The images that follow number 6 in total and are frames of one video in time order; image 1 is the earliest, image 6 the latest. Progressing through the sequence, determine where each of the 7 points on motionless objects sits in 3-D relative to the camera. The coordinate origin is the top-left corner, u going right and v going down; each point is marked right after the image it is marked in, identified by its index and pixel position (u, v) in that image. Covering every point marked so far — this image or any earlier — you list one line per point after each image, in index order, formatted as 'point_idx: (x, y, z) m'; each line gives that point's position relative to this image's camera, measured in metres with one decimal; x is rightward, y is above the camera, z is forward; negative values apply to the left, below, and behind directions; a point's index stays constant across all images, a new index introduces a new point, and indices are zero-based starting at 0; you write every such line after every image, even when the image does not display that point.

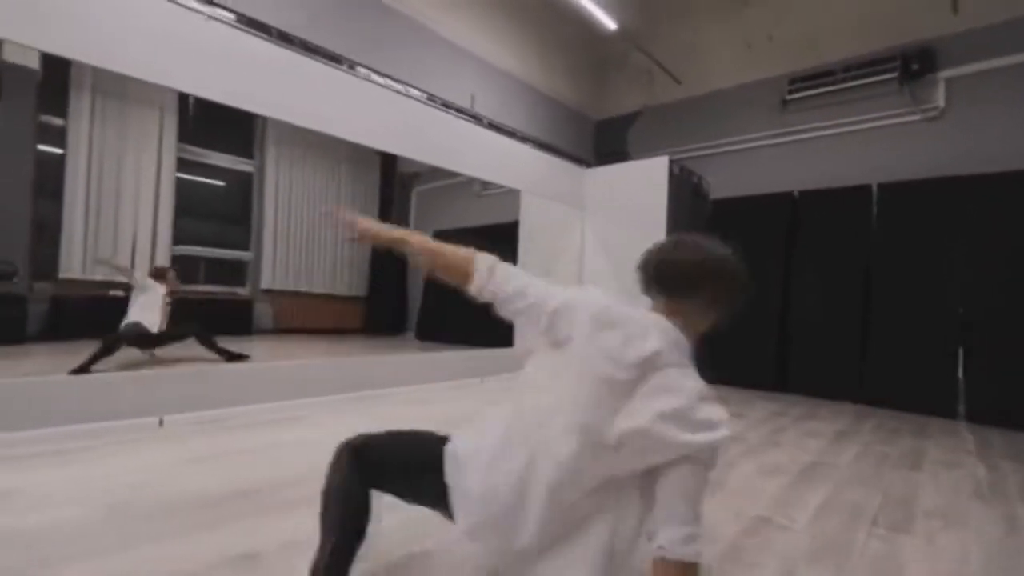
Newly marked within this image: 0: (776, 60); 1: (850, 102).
0: (+3.1, +2.5, +5.4) m
1: (+3.5, +1.9, +5.0) m
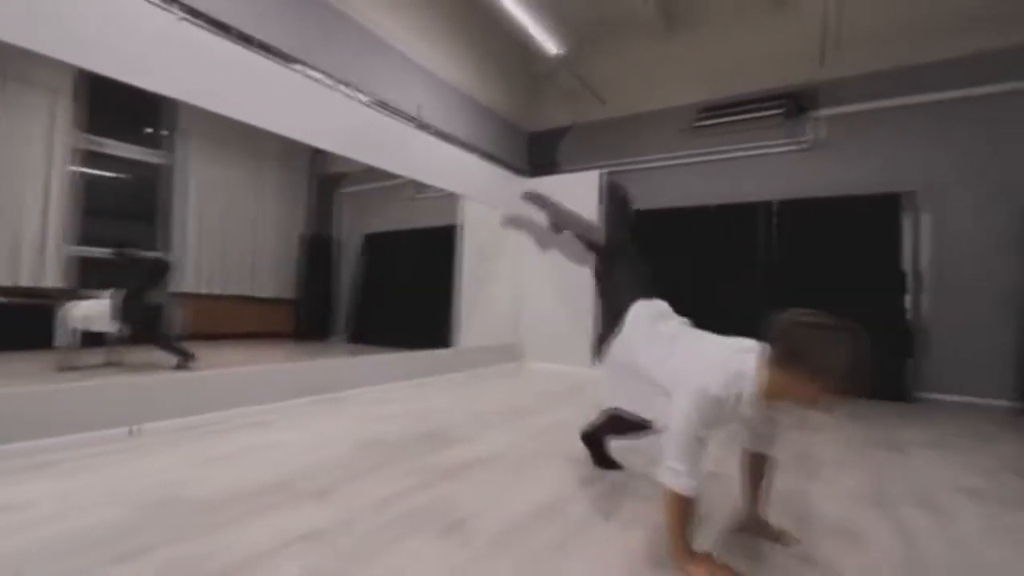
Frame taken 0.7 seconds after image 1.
0: (+2.3, +2.5, +6.2) m
1: (+2.8, +1.9, +5.9) m
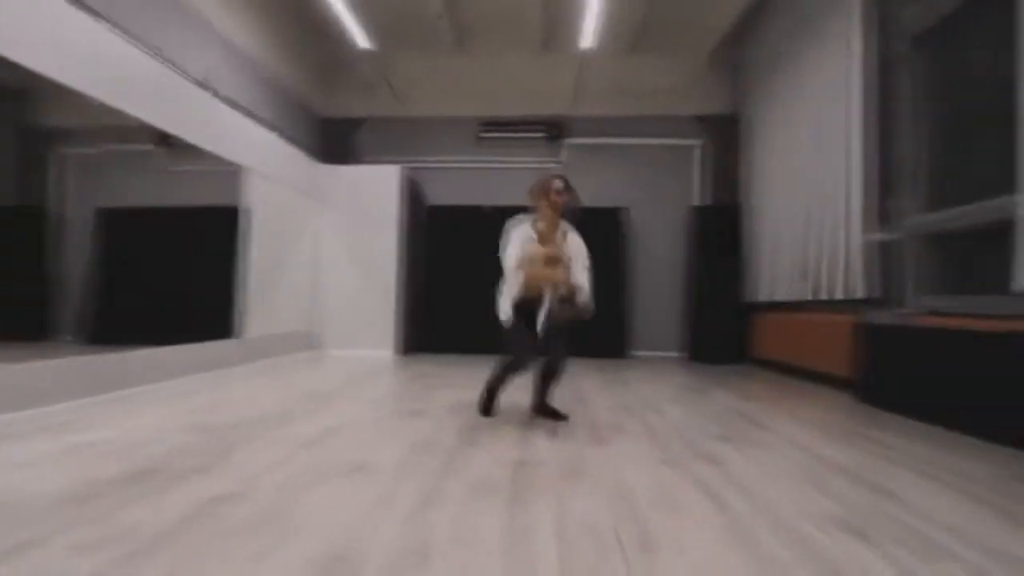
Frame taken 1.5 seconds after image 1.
0: (-0.5, +2.7, +7.1) m
1: (+0.1, +2.1, +7.1) m
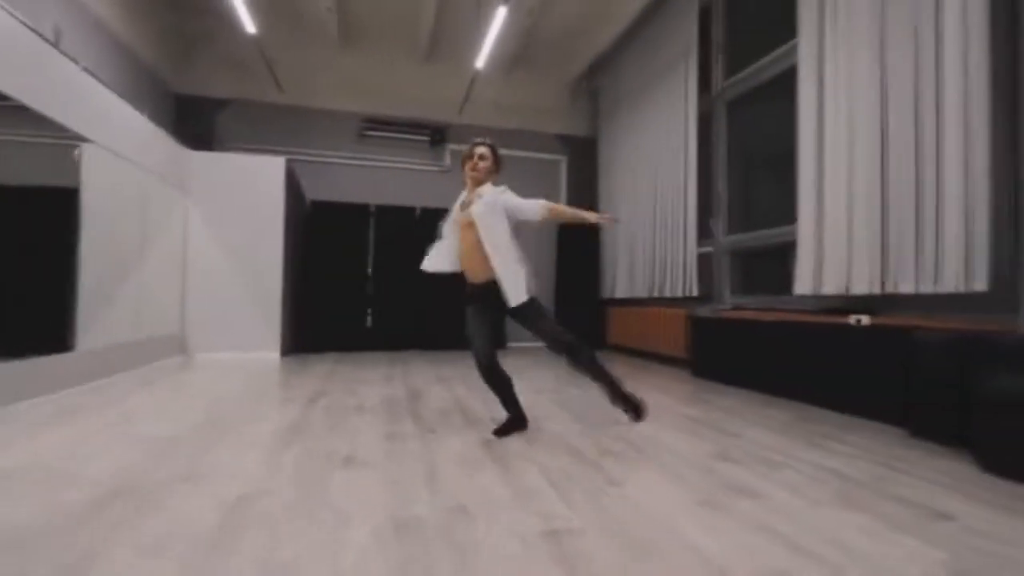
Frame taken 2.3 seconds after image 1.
0: (-2.2, +2.7, +7.1) m
1: (-1.7, +2.1, +7.3) m
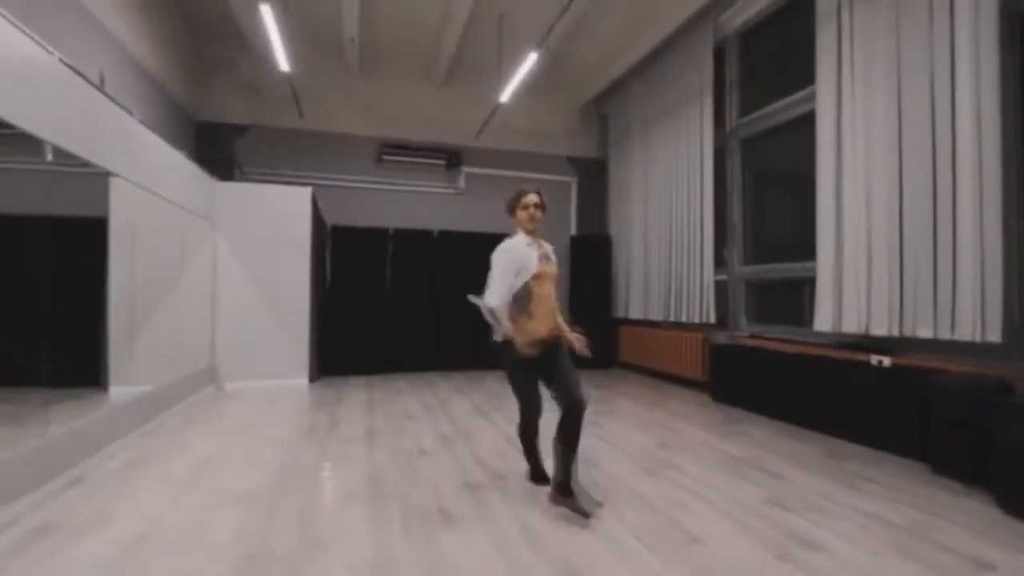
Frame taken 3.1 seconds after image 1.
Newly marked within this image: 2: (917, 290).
0: (-2.0, +2.4, +7.2) m
1: (-1.4, +1.8, +7.4) m
2: (+3.1, 0.0, +3.7) m
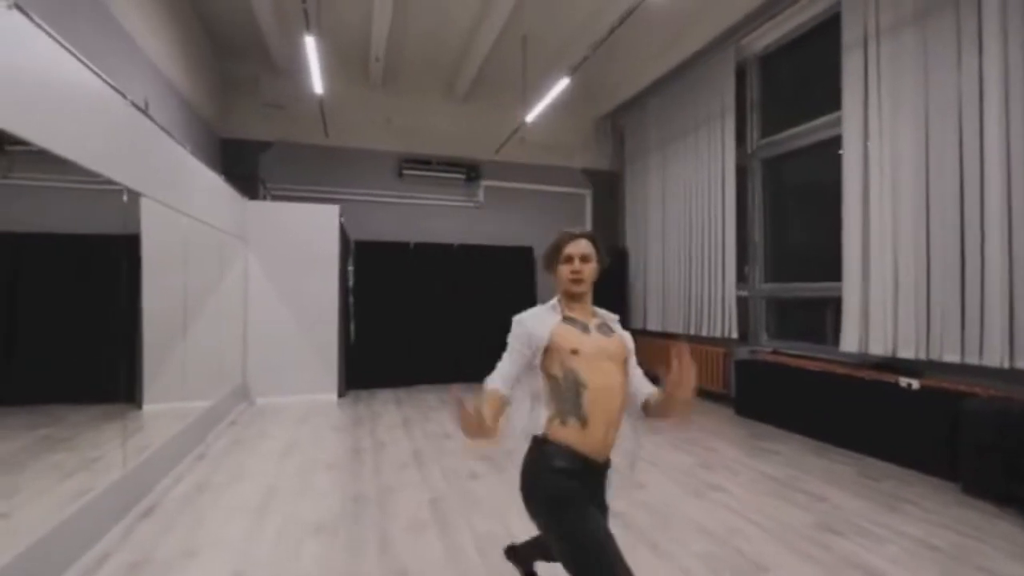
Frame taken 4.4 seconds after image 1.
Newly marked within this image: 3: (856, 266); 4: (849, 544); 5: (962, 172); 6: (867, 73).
0: (-1.7, +2.2, +7.3) m
1: (-1.1, +1.6, +7.5) m
2: (+3.4, -0.2, +3.8) m
3: (+3.2, +0.2, +4.5) m
4: (+1.9, -1.4, +2.7) m
5: (+3.4, +0.9, +3.7) m
6: (+3.2, +2.0, +4.4) m
